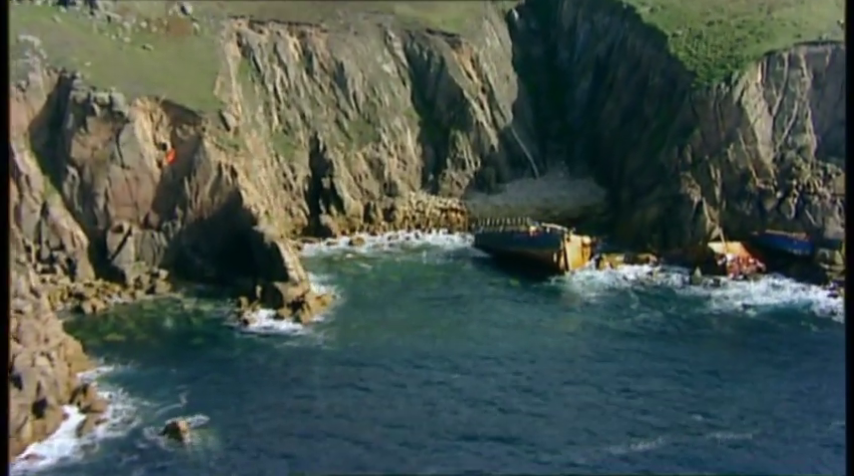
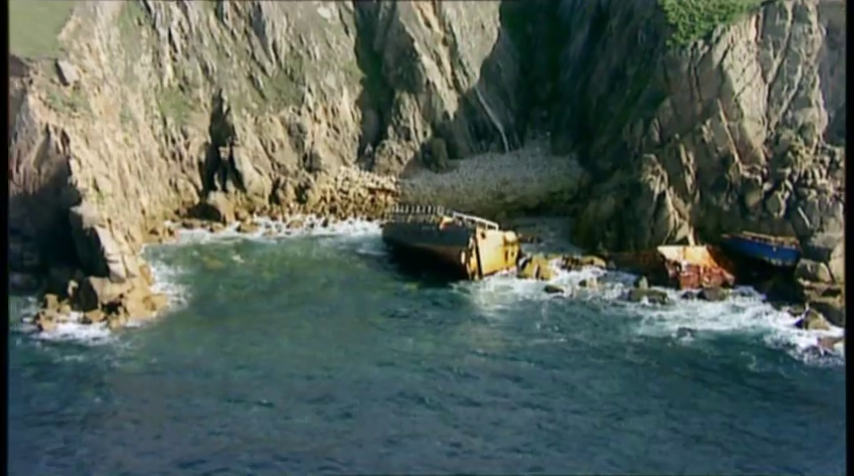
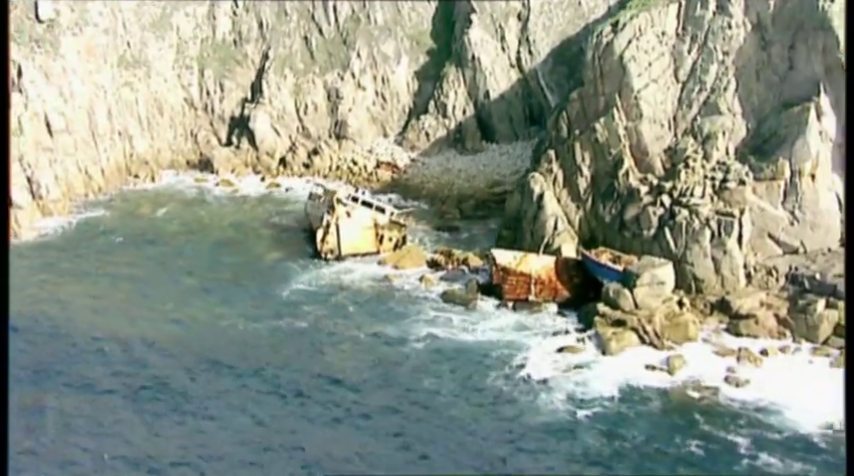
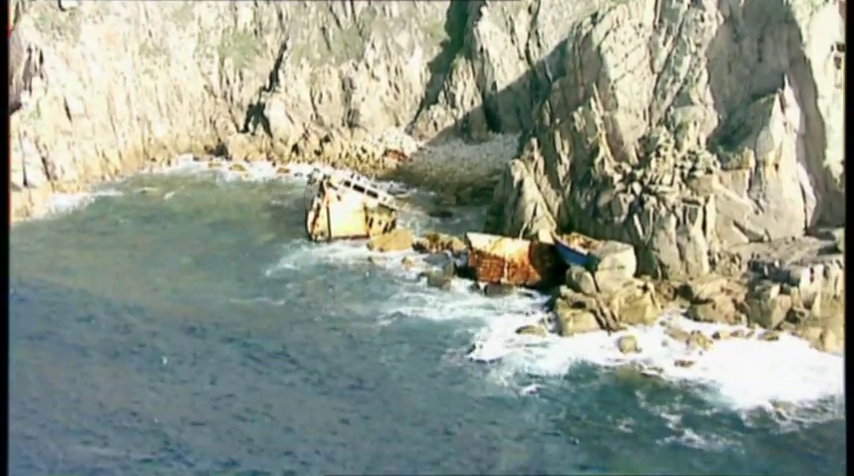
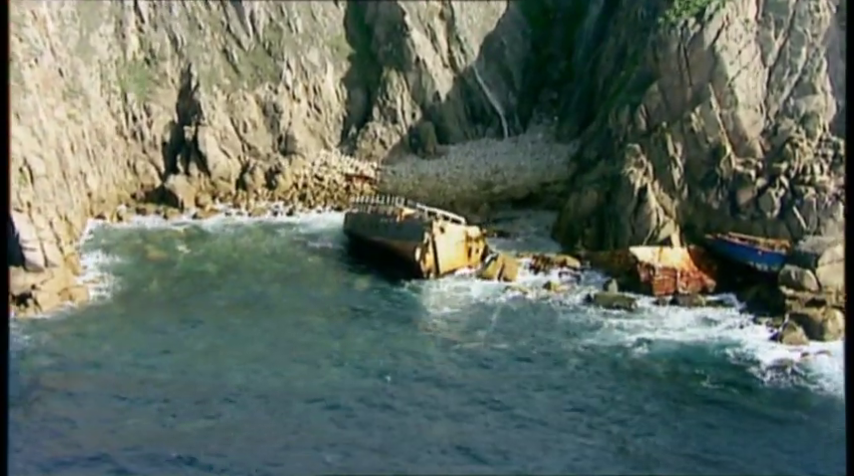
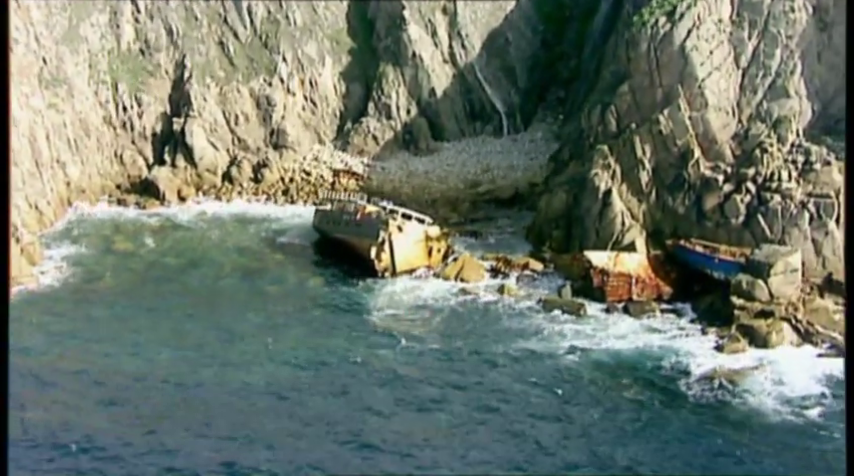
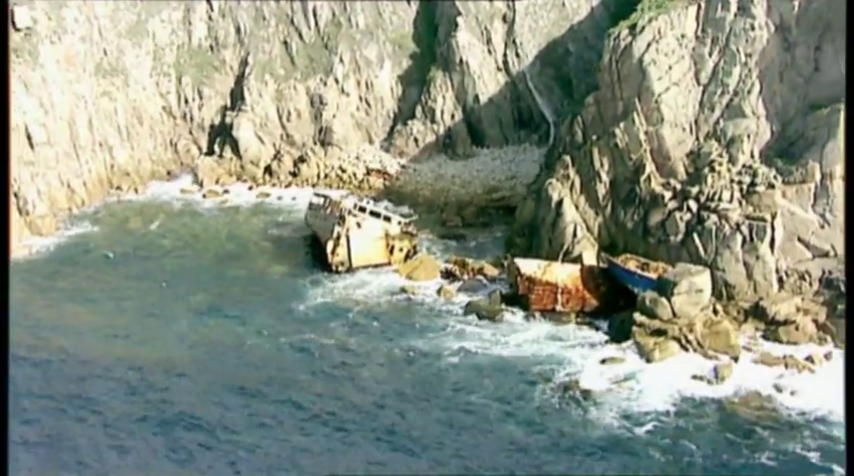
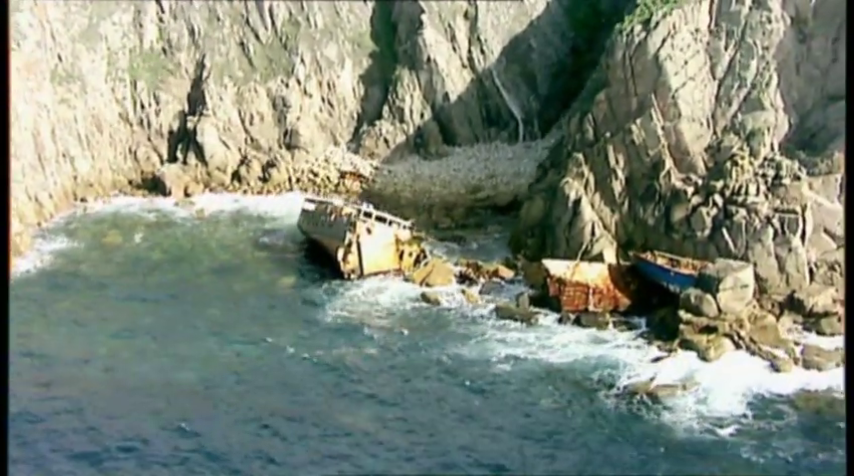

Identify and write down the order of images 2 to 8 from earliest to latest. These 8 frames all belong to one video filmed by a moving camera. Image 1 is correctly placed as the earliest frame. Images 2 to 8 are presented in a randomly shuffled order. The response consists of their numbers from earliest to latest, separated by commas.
2, 5, 6, 8, 7, 3, 4
